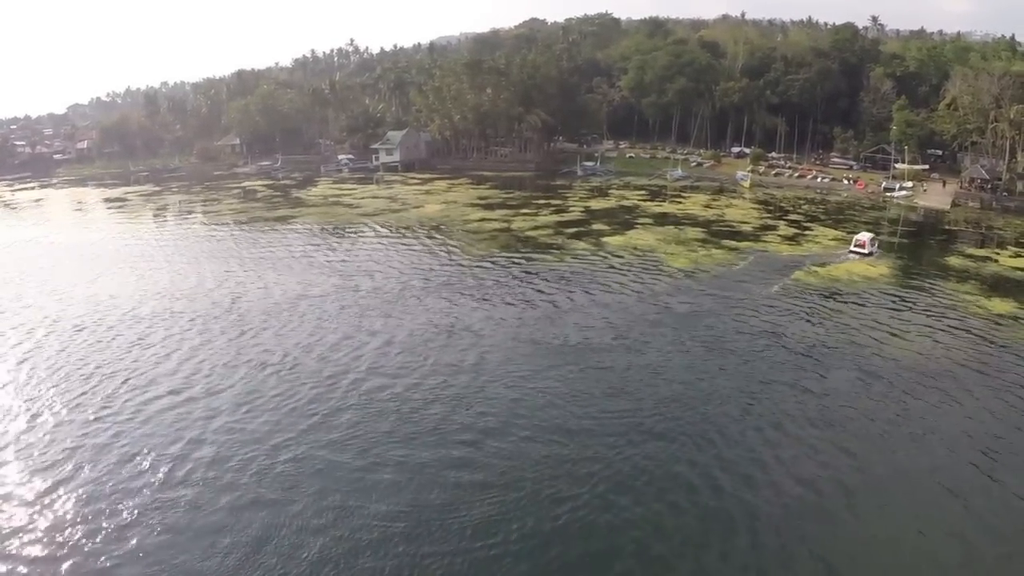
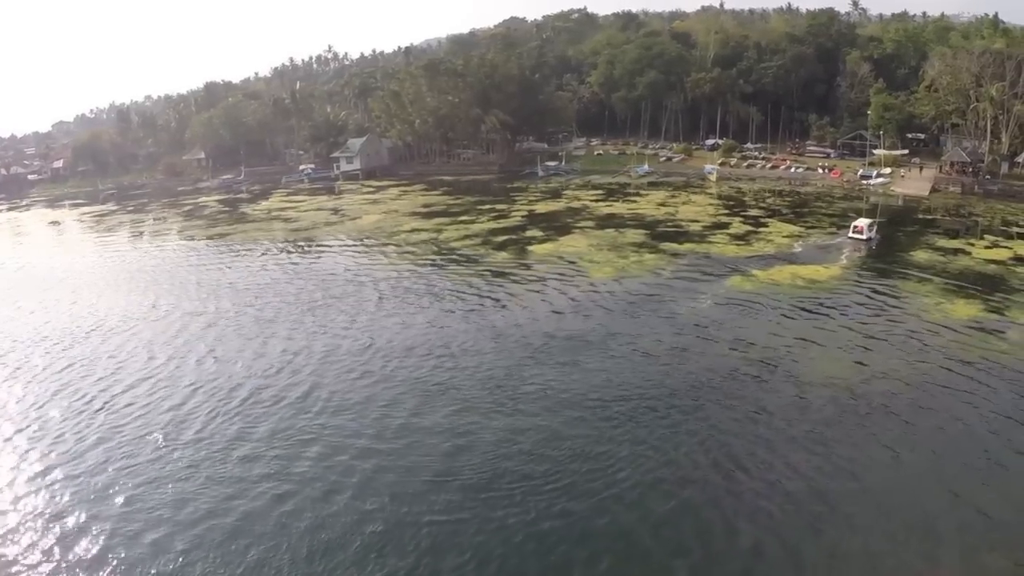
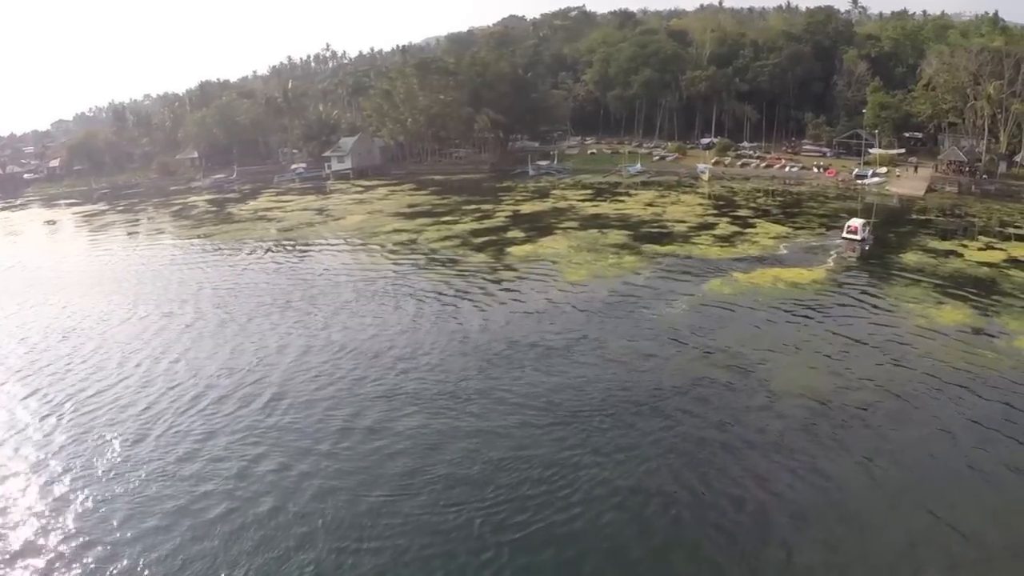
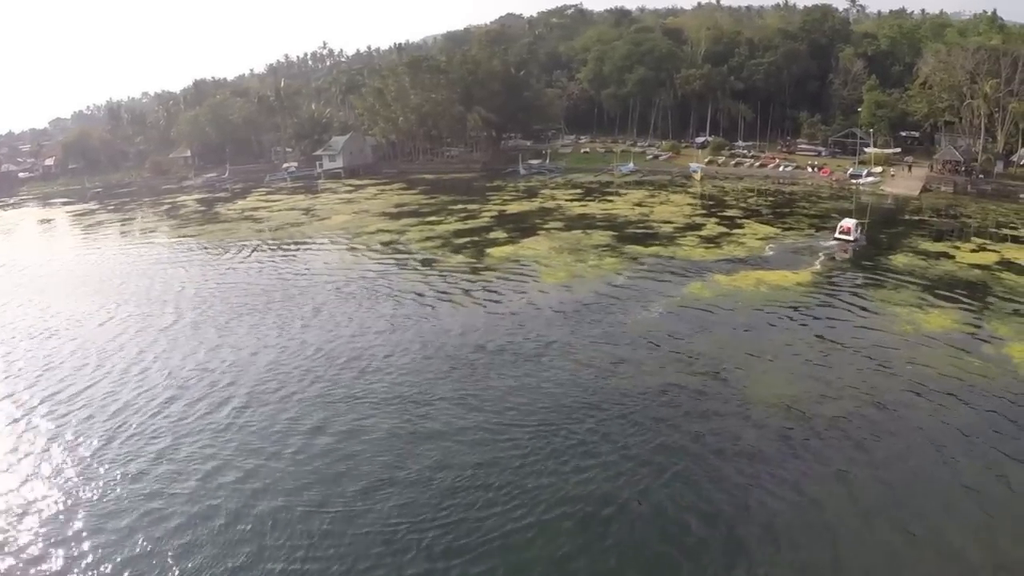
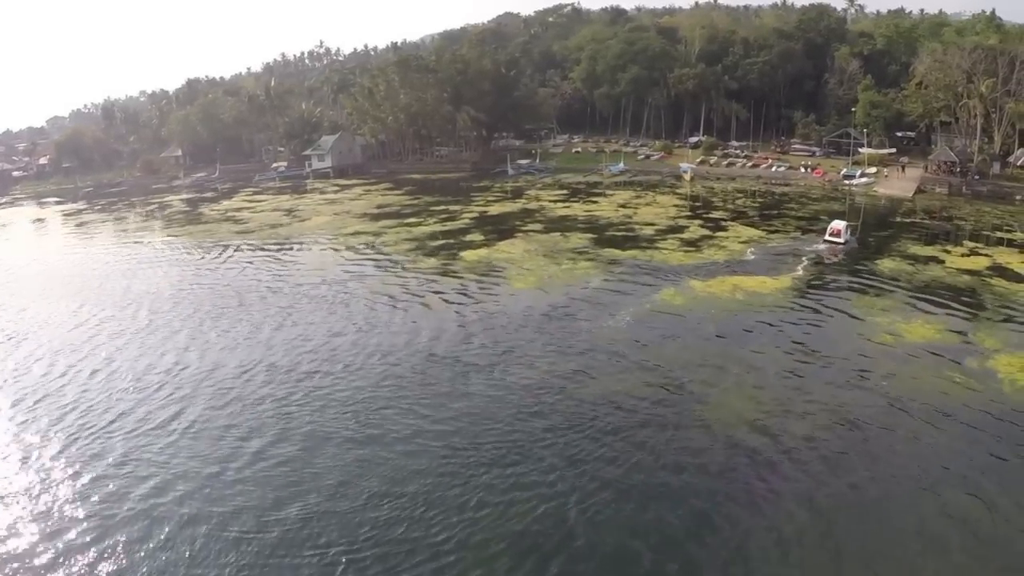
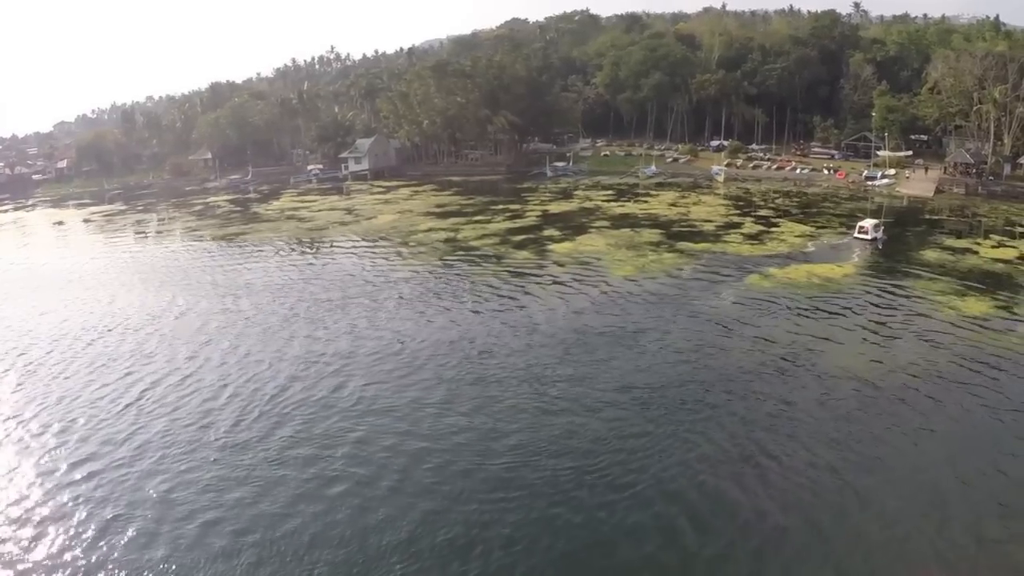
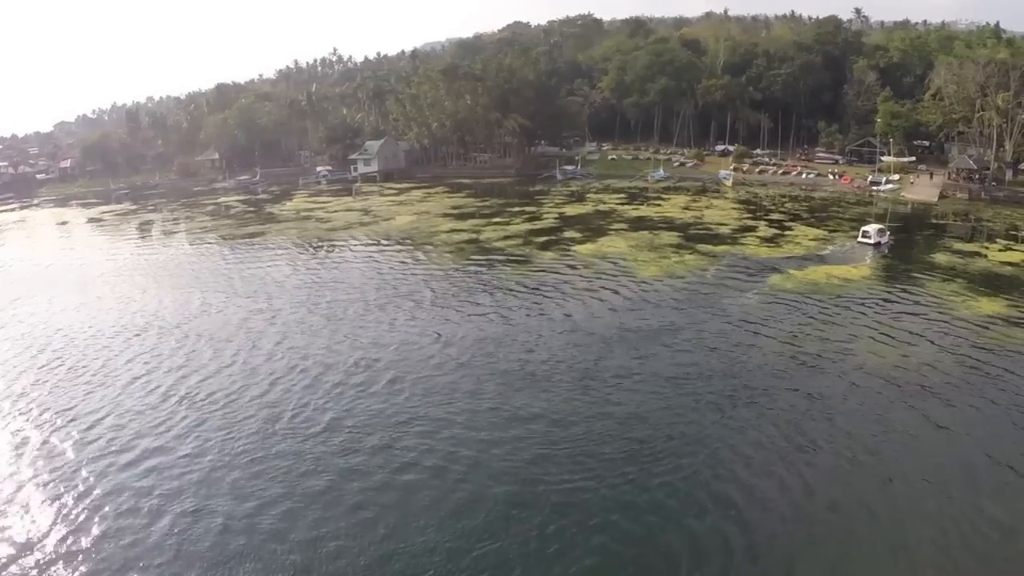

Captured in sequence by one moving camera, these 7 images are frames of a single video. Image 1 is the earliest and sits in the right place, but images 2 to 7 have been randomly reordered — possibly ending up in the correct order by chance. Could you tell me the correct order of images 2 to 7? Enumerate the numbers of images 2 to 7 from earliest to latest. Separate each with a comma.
7, 6, 2, 3, 4, 5
